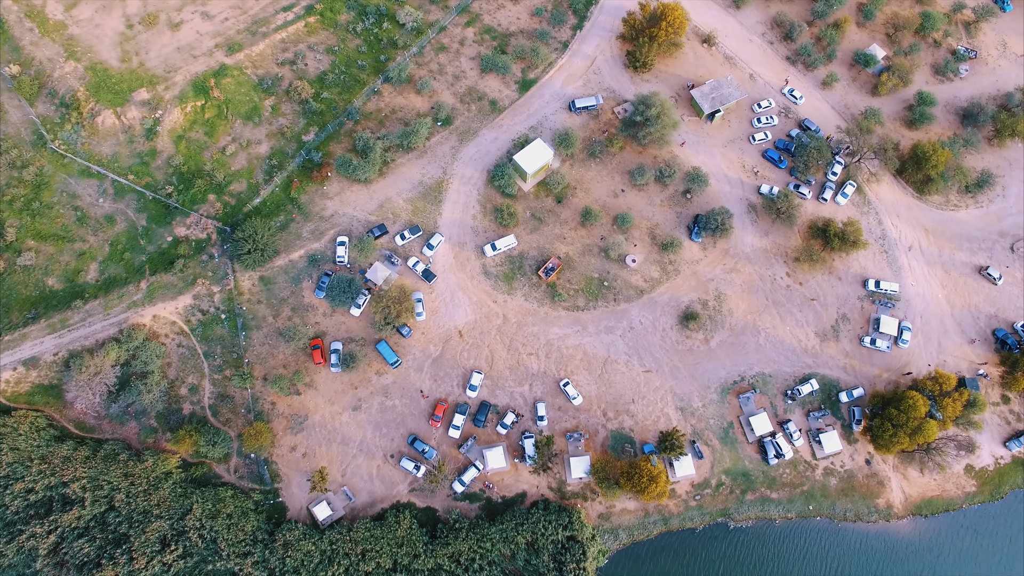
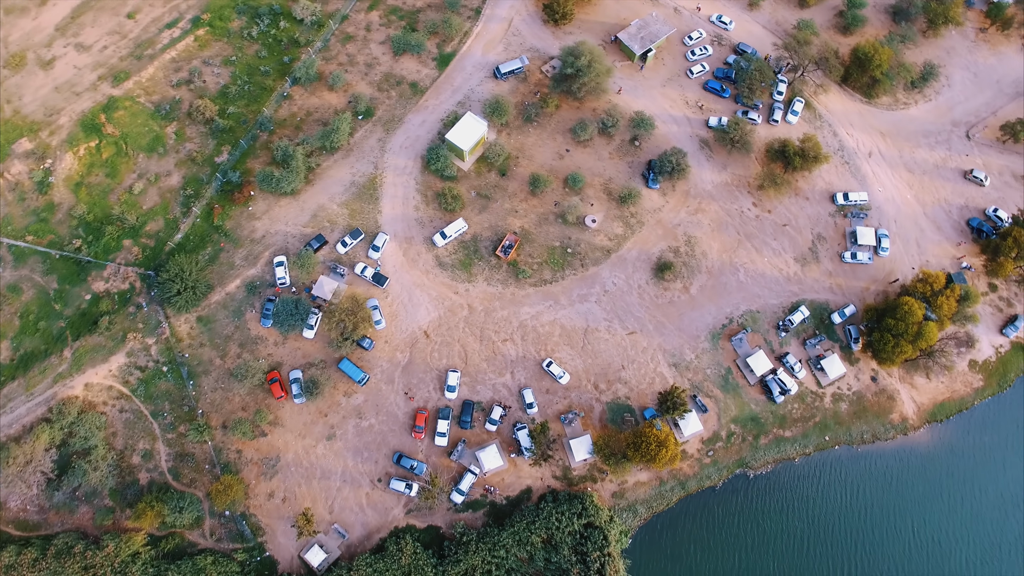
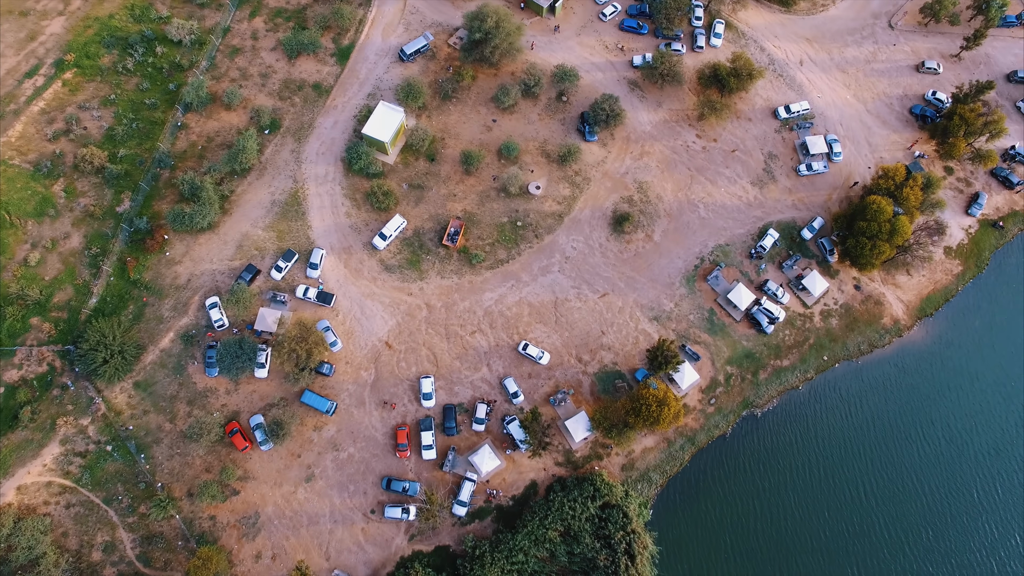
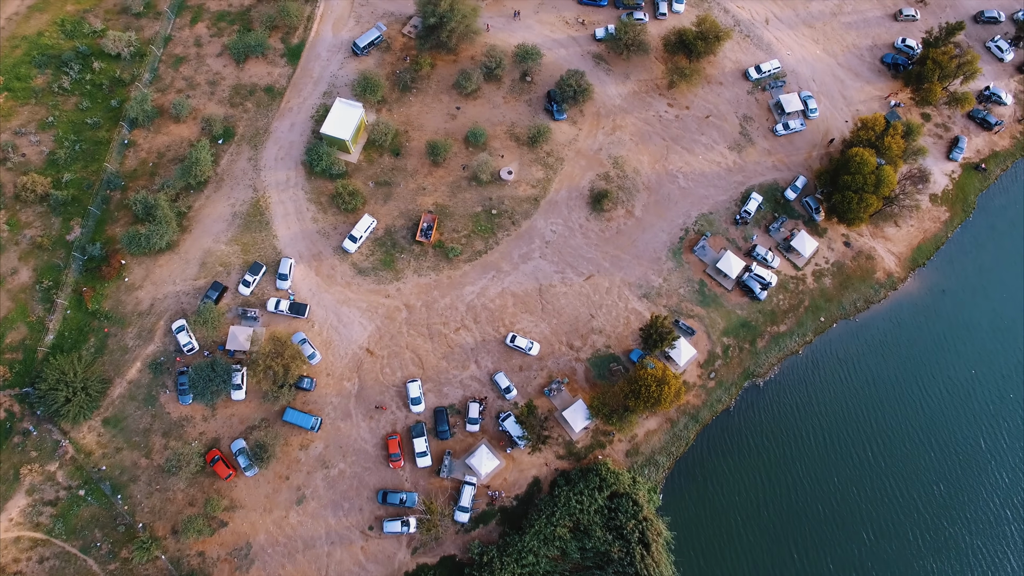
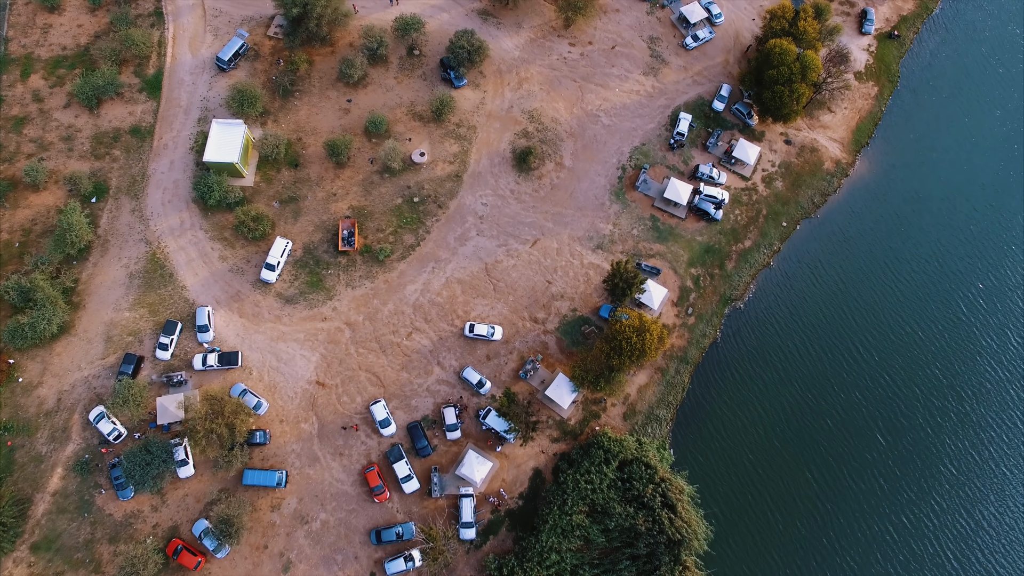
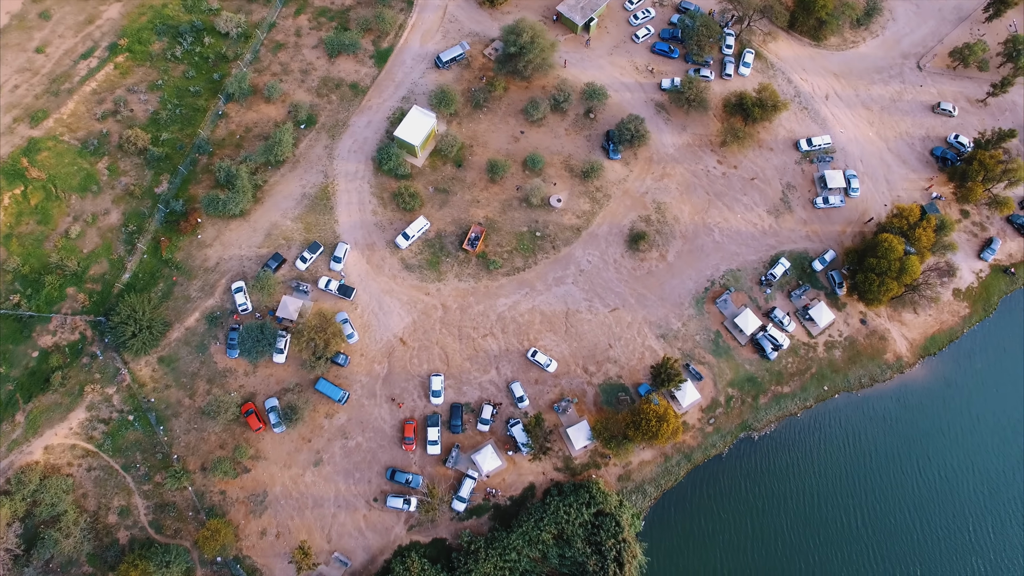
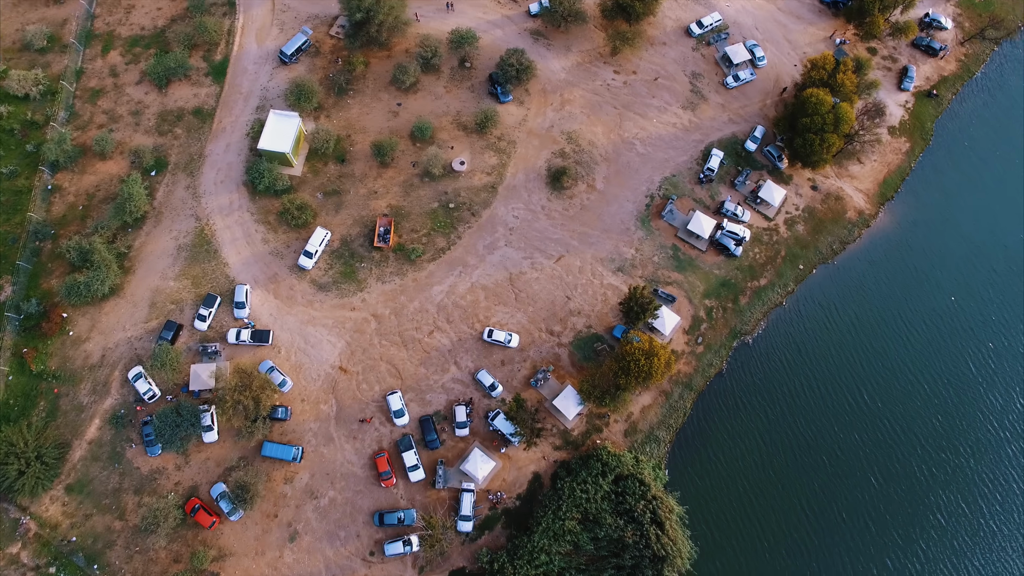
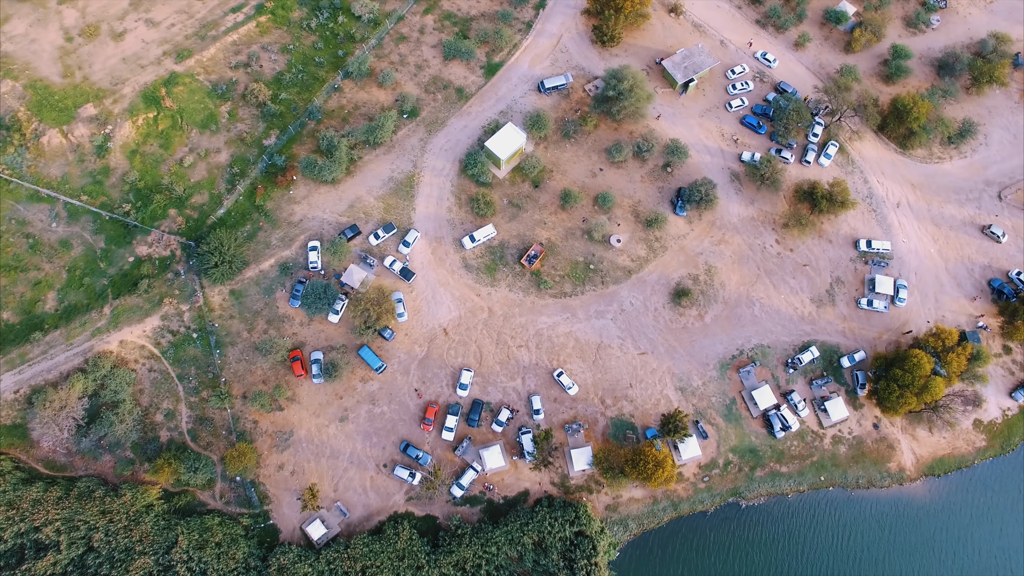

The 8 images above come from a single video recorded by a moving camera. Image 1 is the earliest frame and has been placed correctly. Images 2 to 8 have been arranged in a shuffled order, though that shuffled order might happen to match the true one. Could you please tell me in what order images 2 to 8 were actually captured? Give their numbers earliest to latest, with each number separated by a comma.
8, 2, 6, 3, 4, 7, 5
